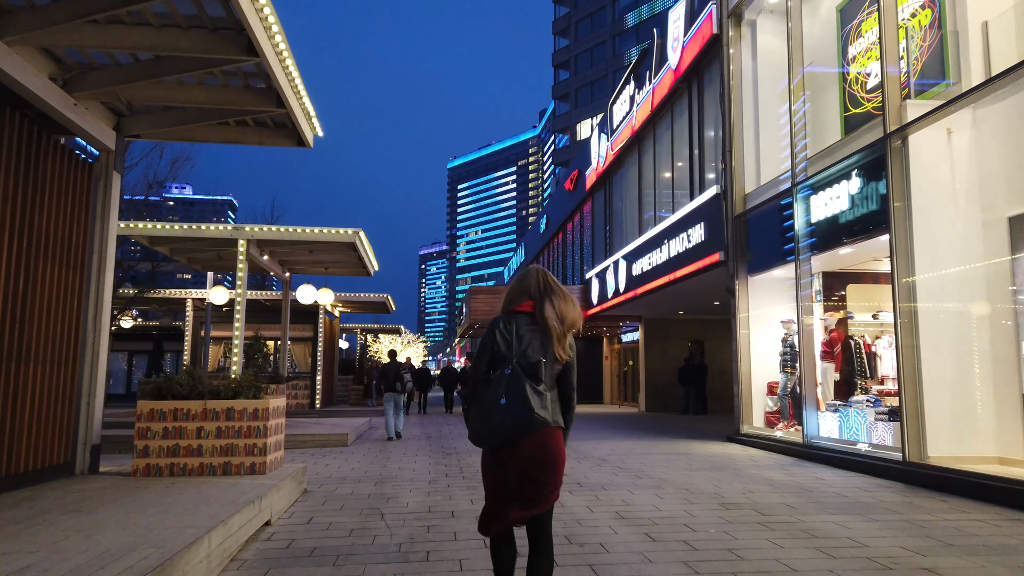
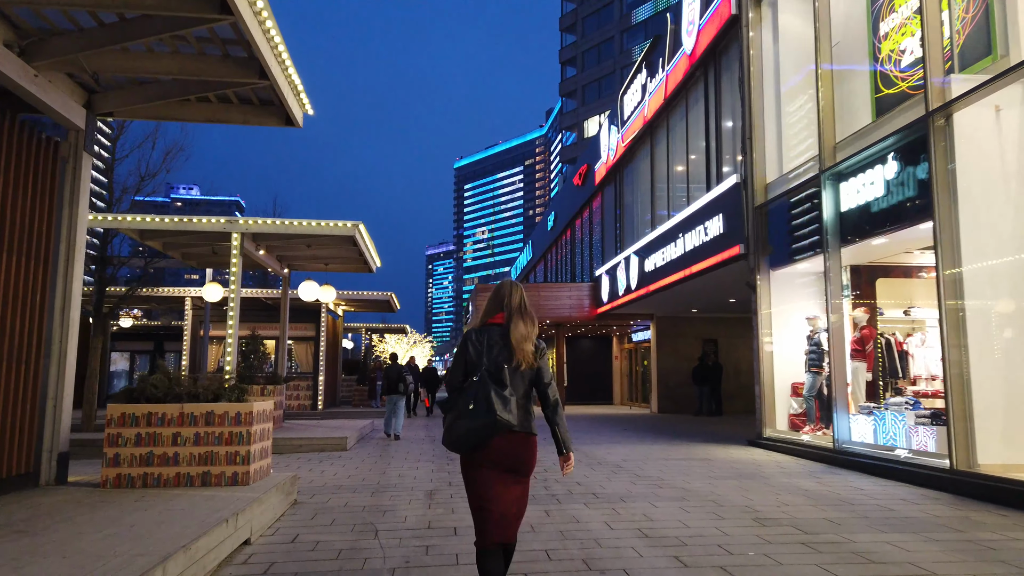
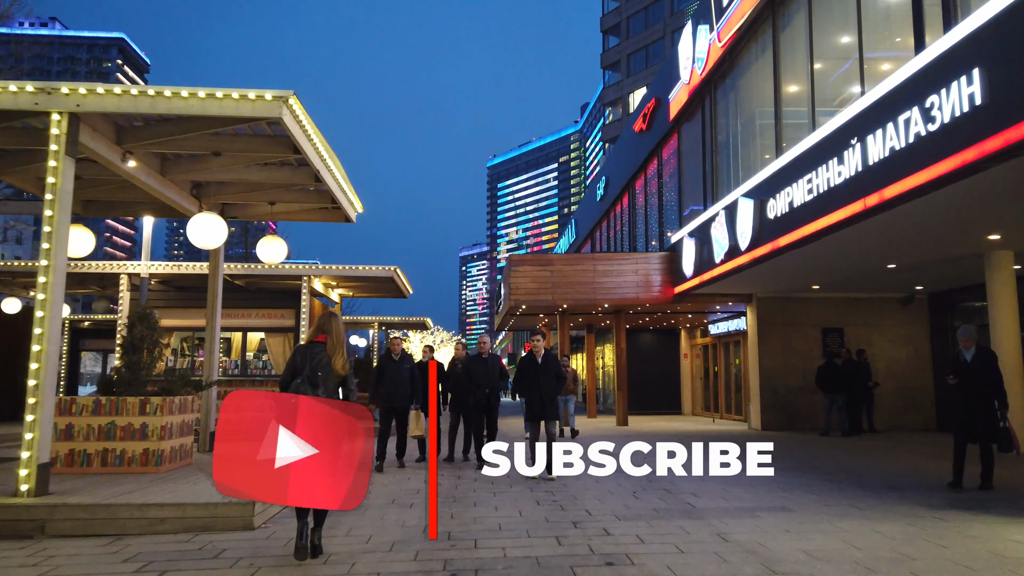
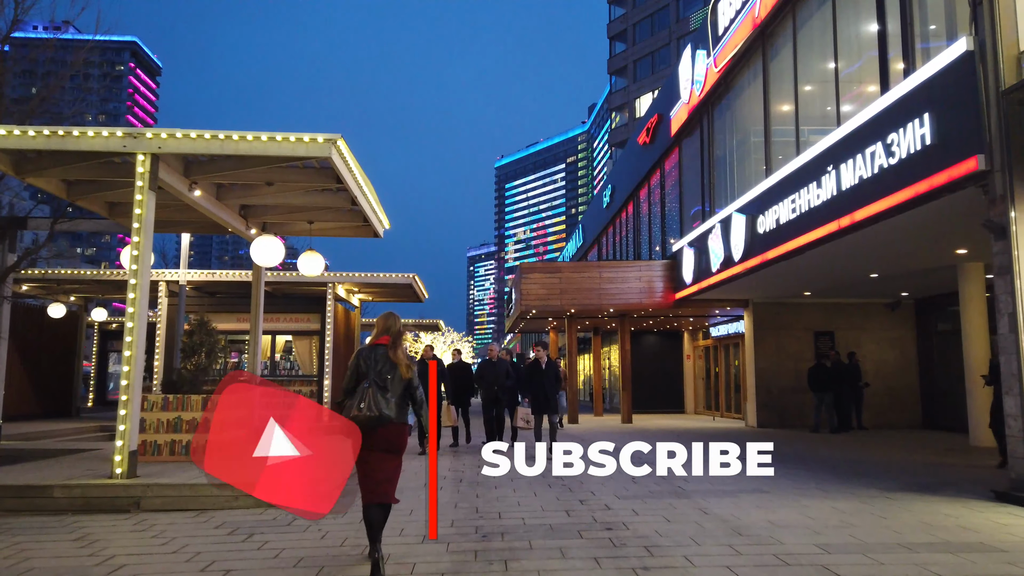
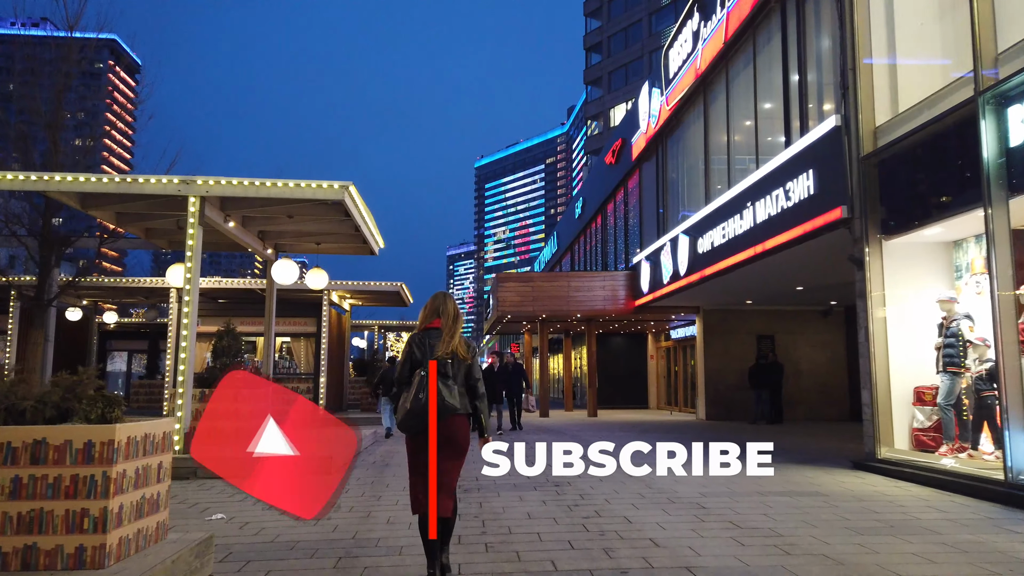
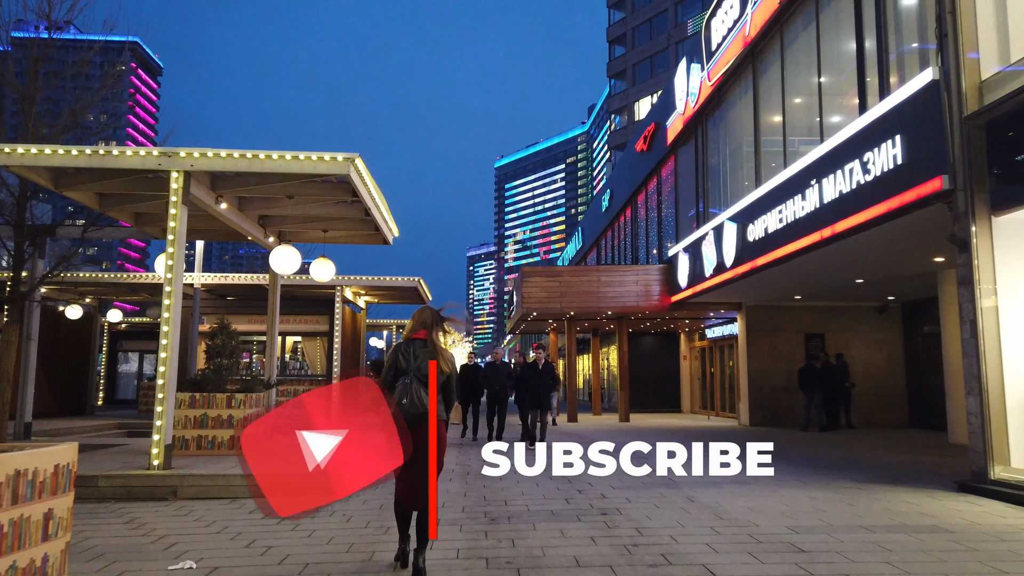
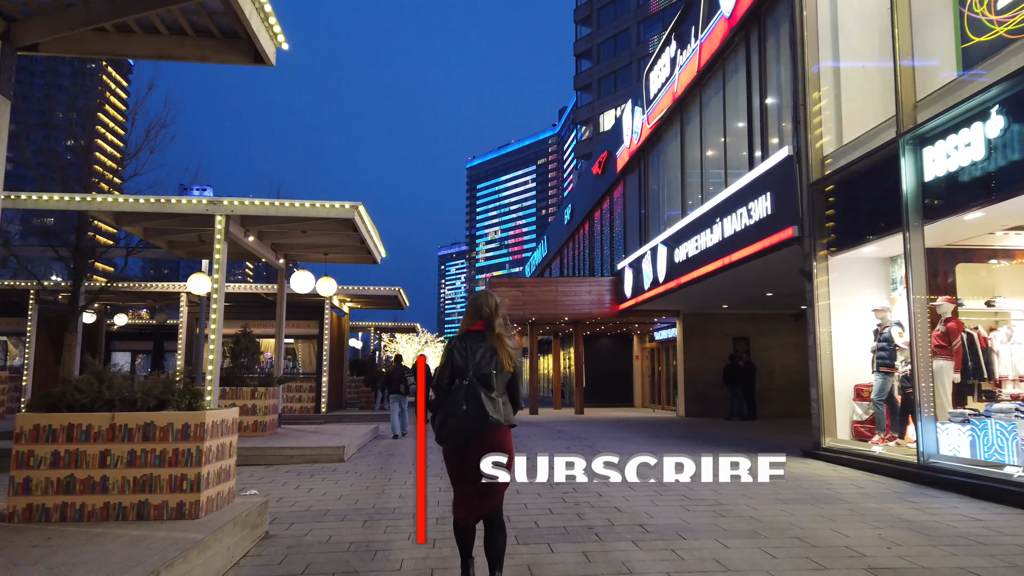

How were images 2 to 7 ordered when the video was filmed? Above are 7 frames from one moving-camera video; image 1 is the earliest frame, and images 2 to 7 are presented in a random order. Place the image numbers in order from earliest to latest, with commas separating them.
2, 7, 5, 6, 4, 3
